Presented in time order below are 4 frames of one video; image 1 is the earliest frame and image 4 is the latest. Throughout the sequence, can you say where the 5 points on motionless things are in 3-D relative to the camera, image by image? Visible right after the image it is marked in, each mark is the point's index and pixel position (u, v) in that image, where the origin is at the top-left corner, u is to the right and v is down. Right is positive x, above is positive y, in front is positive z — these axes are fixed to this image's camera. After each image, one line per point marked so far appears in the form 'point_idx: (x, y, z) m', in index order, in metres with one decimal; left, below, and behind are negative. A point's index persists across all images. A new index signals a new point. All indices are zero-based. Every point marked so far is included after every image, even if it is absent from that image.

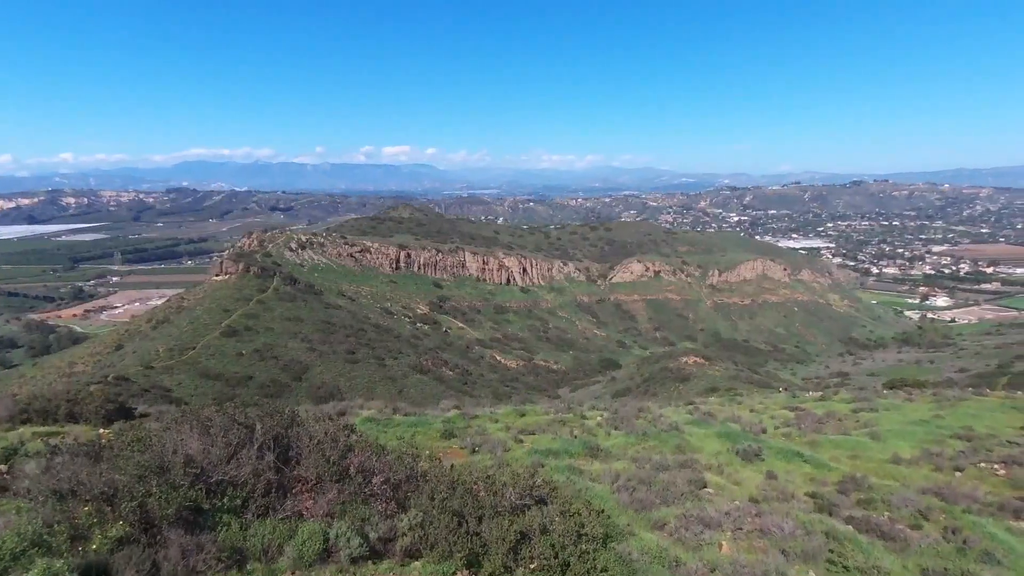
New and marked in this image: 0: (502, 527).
0: (-0.1, -3.1, +7.0) m
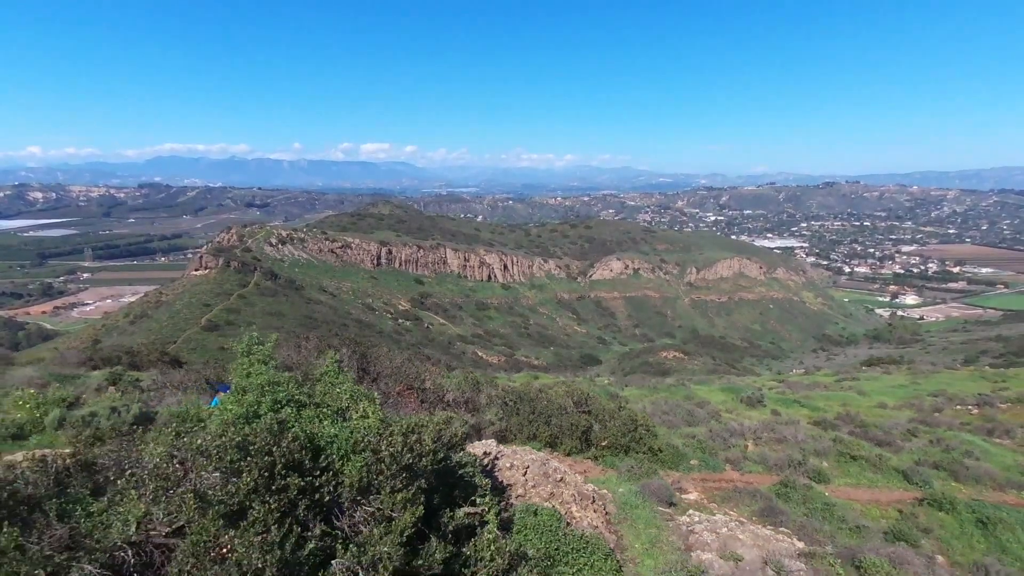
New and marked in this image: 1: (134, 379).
0: (+0.9, -2.1, +8.2) m
1: (-6.7, -1.6, +9.5) m
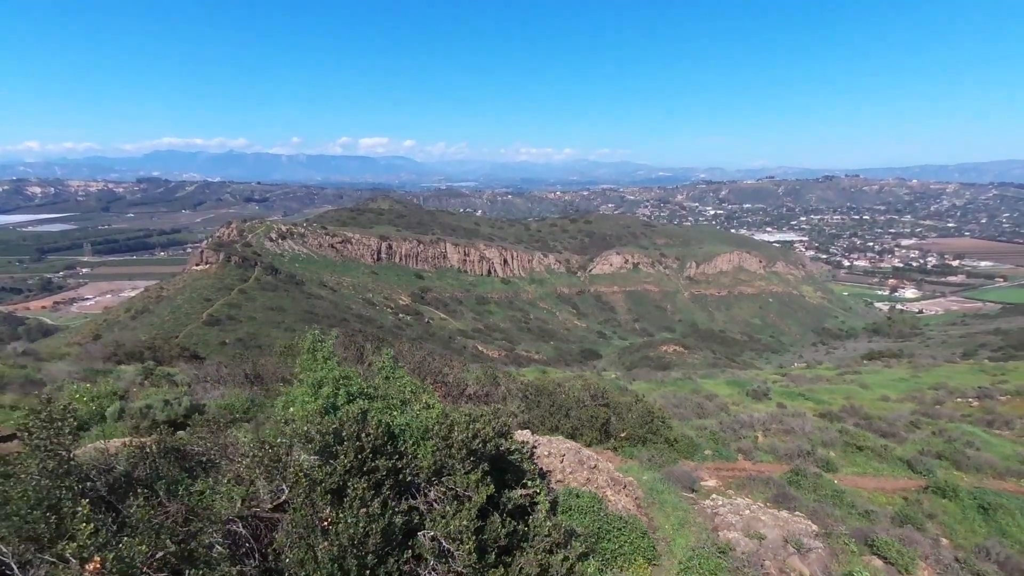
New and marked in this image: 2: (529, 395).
0: (+1.3, -2.0, +8.6) m
1: (-6.4, -1.6, +9.8) m
2: (+0.3, -1.9, +9.6) m
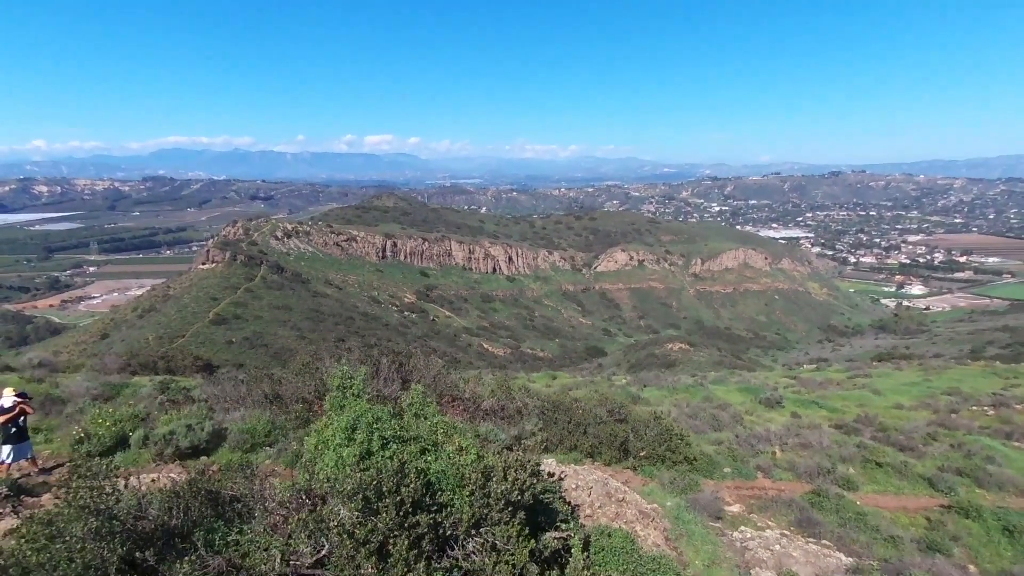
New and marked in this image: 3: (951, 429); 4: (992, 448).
0: (+1.5, -2.3, +8.6) m
1: (-6.1, -1.9, +9.8) m
2: (+0.6, -2.2, +9.5) m
3: (+10.0, -3.2, +12.1) m
4: (+9.4, -3.1, +10.4) m
